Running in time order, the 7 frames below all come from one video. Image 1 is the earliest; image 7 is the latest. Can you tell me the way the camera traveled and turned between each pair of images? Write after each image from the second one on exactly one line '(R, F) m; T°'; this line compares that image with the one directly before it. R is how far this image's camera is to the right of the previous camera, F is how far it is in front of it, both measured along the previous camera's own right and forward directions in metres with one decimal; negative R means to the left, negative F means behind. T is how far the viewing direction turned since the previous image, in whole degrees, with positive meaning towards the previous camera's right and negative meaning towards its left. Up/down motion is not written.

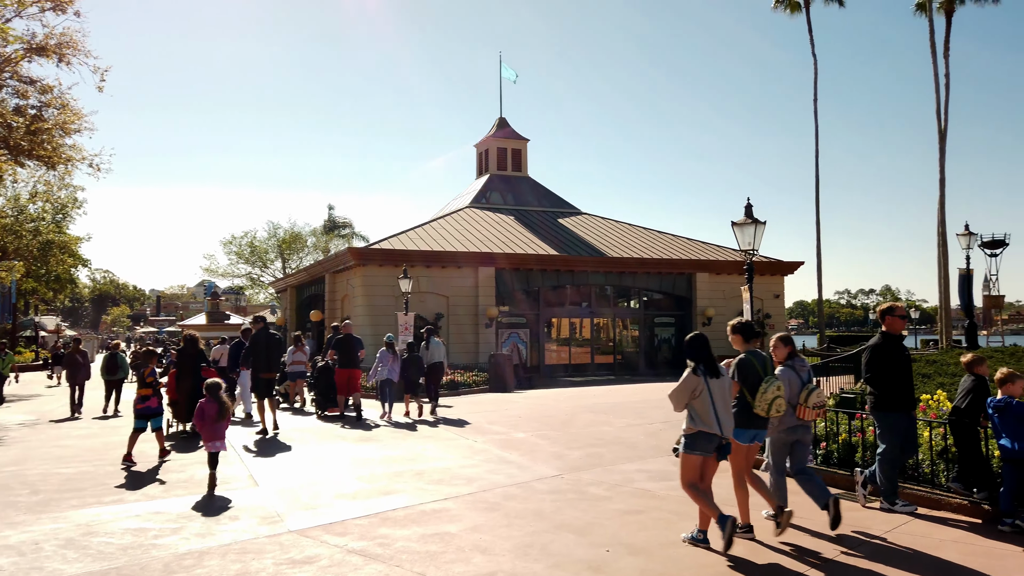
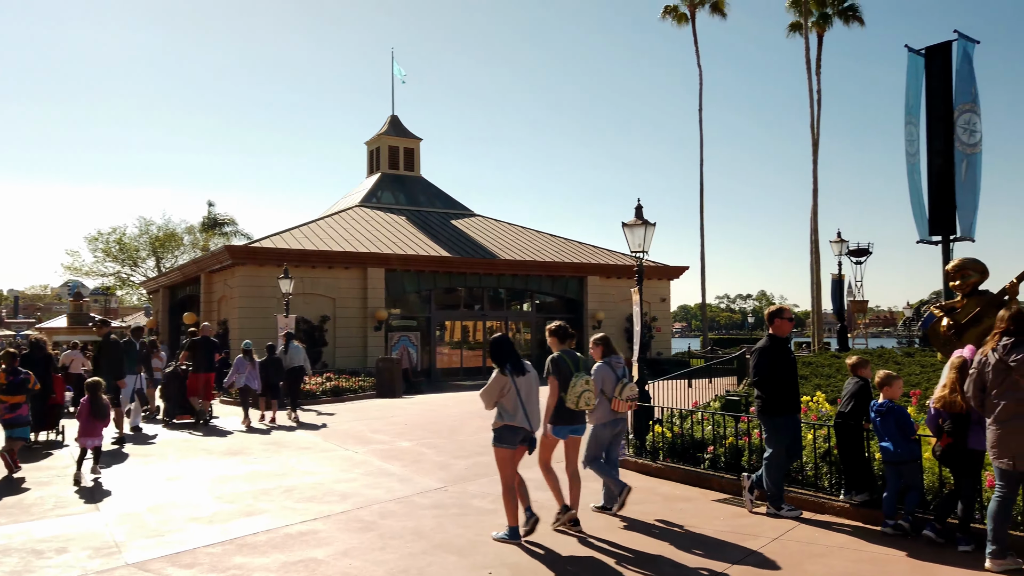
(+0.1, +0.5) m; +8°
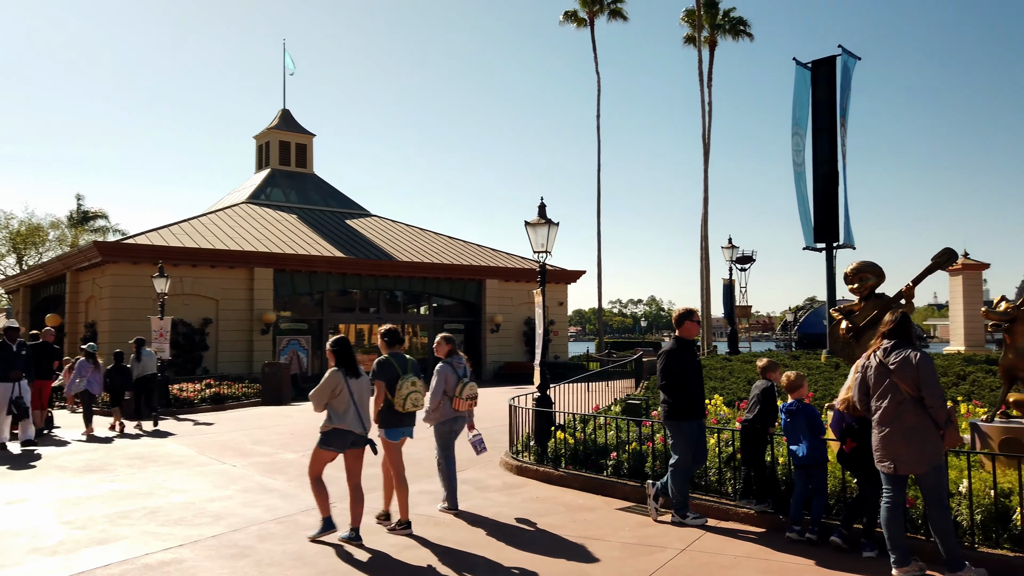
(0.0, +0.5) m; +8°
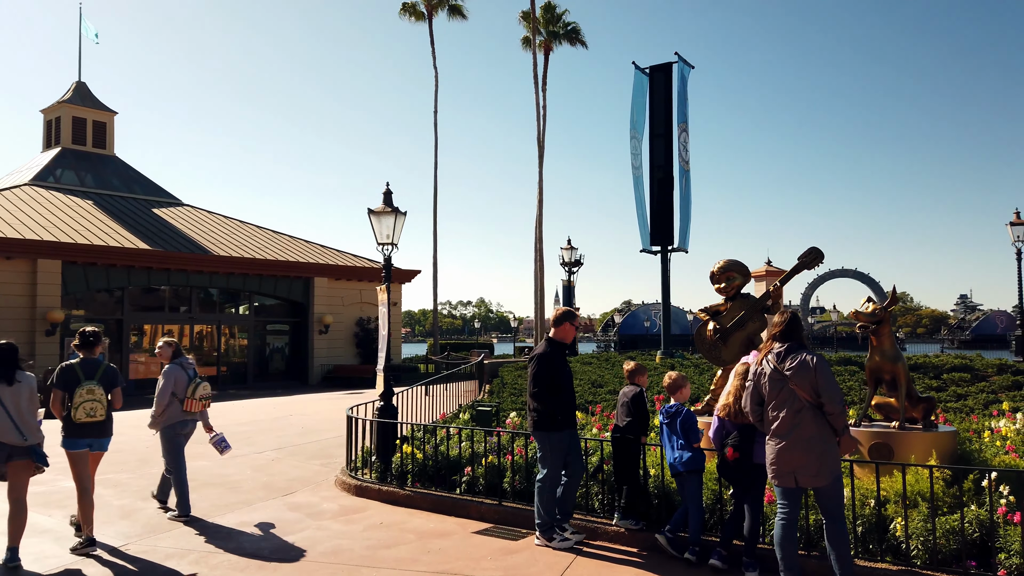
(-0.1, +0.9) m; +13°
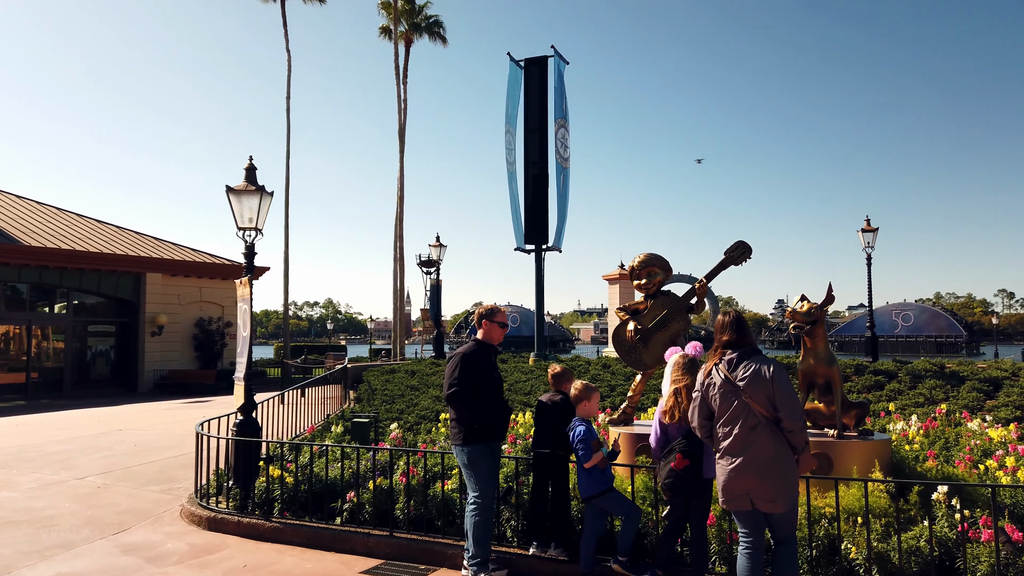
(-0.4, +0.9) m; +11°
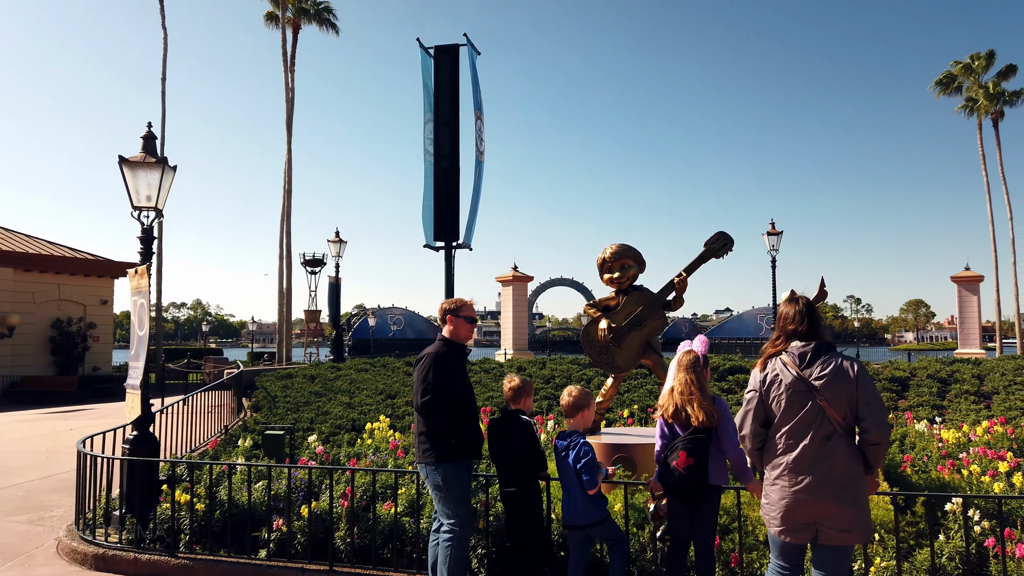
(-0.5, +0.7) m; +9°
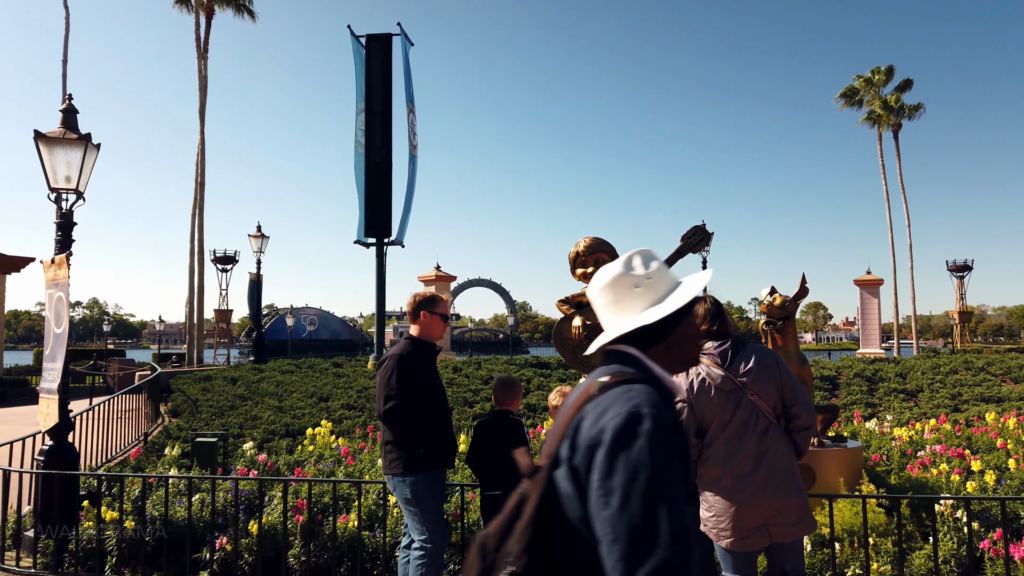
(-0.4, +0.3) m; +6°
